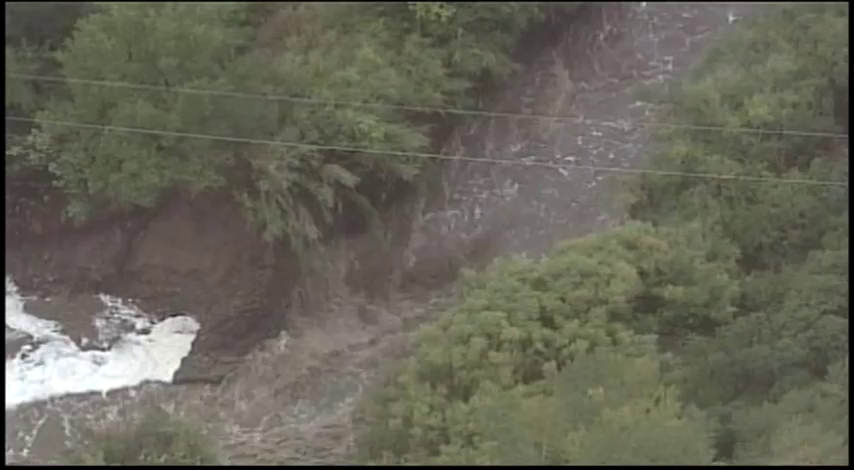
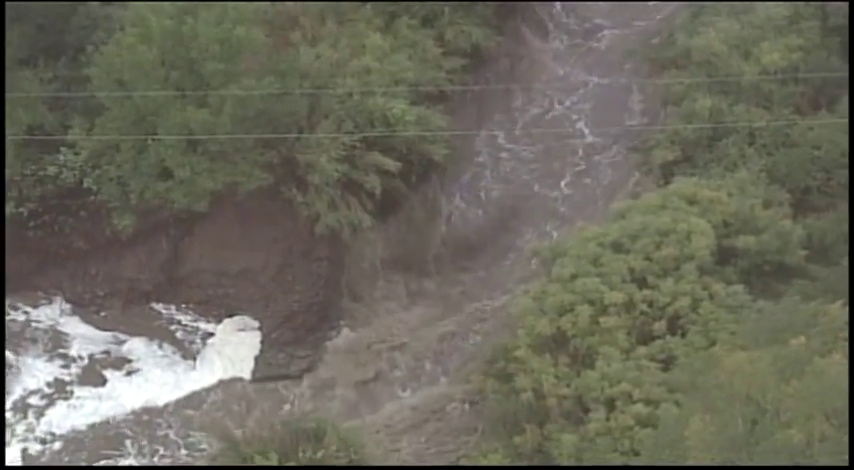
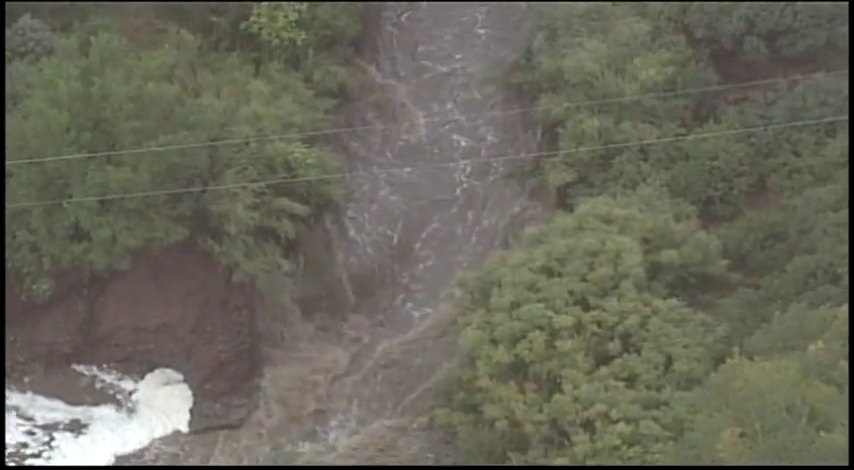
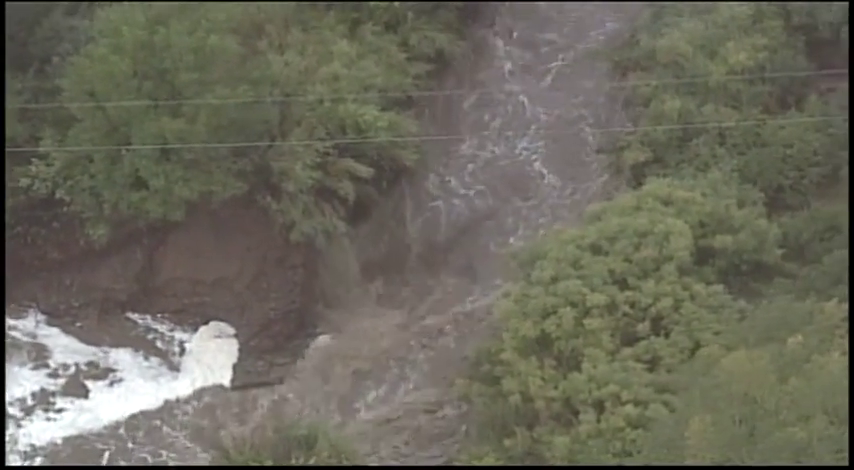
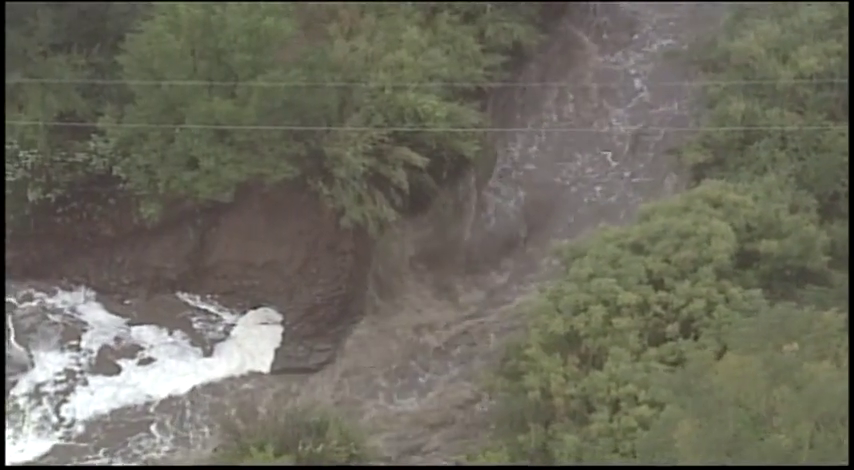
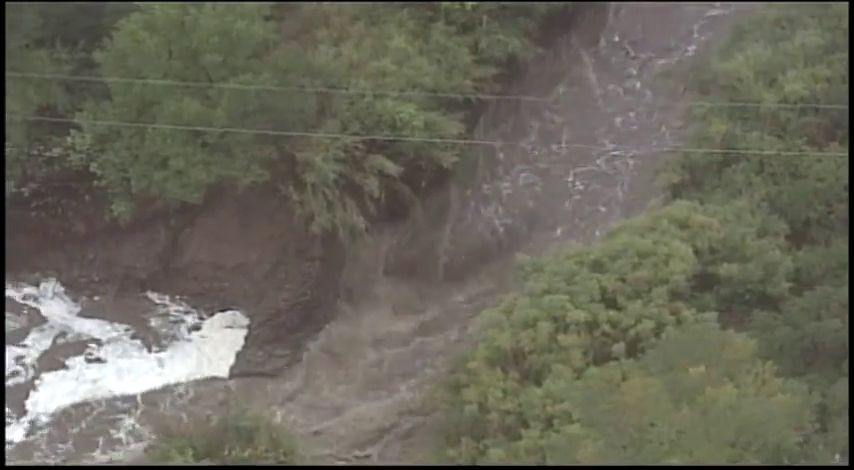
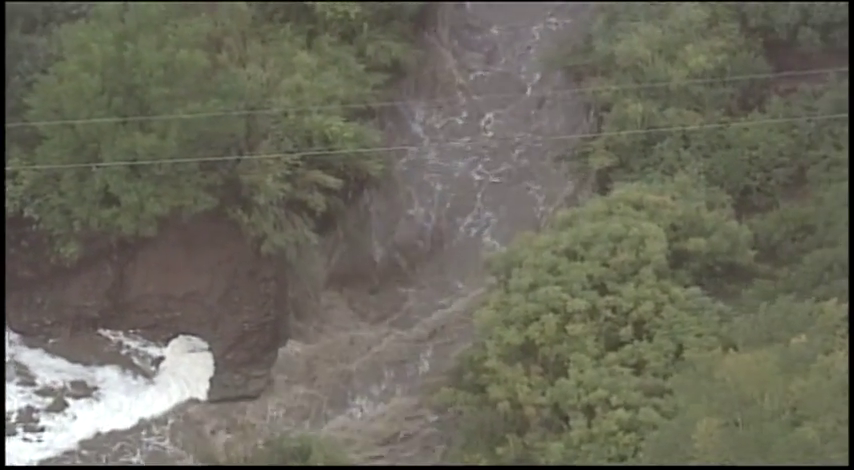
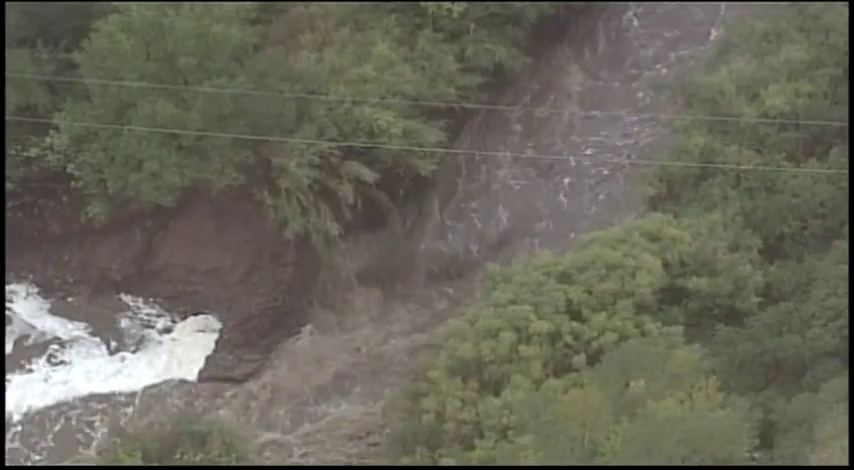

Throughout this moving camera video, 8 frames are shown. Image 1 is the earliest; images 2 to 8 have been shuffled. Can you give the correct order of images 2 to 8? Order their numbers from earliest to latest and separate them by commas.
8, 6, 5, 2, 4, 7, 3
